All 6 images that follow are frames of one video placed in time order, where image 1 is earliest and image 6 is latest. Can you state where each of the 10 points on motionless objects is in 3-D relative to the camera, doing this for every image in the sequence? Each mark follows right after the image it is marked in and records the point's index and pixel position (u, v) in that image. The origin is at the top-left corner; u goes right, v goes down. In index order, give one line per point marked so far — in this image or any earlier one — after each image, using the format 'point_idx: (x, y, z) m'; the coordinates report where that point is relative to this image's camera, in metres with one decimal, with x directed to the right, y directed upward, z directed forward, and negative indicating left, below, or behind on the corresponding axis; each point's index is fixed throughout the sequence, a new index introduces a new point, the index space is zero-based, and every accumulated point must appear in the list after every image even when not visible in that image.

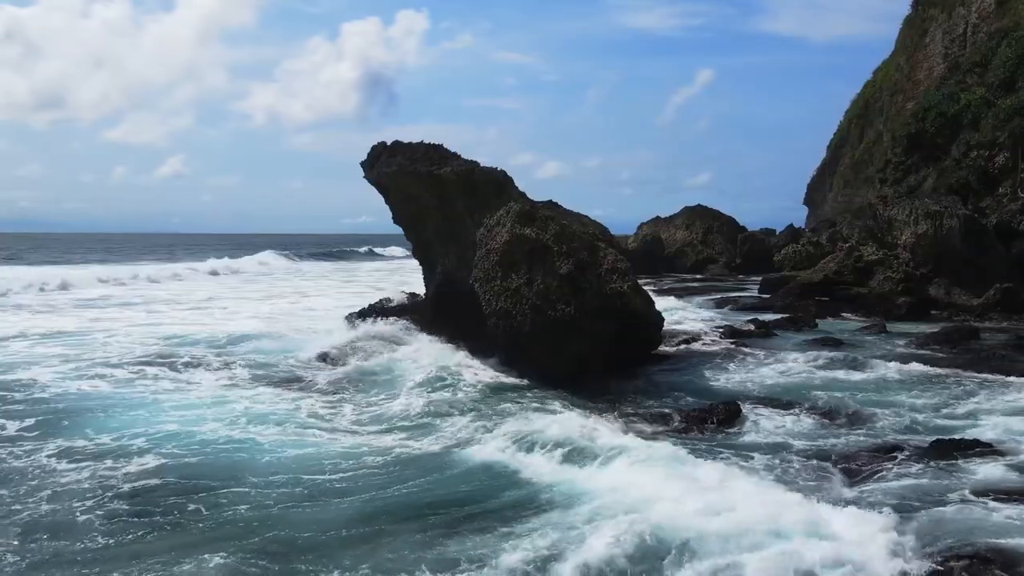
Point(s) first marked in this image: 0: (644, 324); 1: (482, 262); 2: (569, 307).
0: (+2.4, -0.6, +14.0) m
1: (-0.6, +0.5, +14.3) m
2: (+1.0, -0.3, +13.1) m
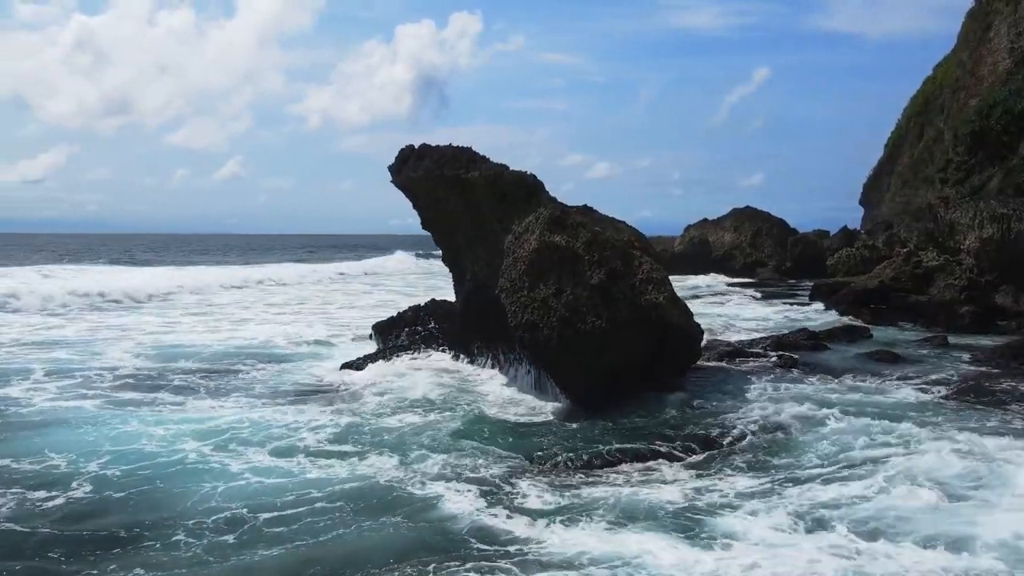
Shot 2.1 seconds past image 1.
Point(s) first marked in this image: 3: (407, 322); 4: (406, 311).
0: (+2.9, -0.8, +13.1) m
1: (-0.1, +0.3, +13.6) m
2: (+1.4, -0.5, +12.3) m
3: (-2.2, -0.7, +16.5) m
4: (-2.2, -0.5, +16.8) m
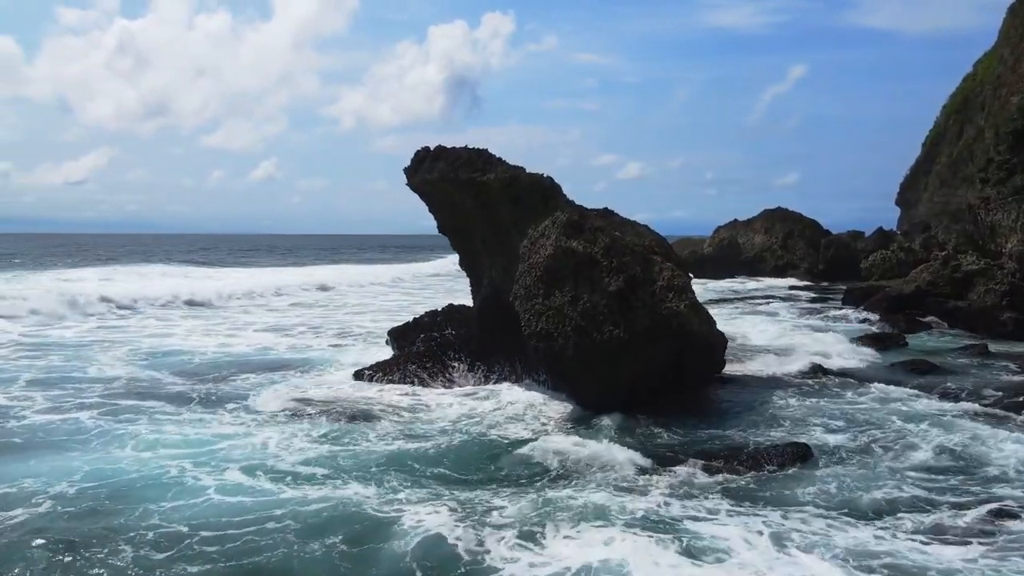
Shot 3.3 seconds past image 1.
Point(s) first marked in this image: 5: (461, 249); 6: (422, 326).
0: (+3.1, -1.0, +12.5) m
1: (+0.2, +0.2, +13.1) m
2: (+1.6, -0.6, +11.8) m
3: (-1.9, -0.8, +16.1) m
4: (-1.9, -0.6, +16.4) m
5: (-1.1, +0.8, +16.4) m
6: (-1.9, -0.8, +16.3) m
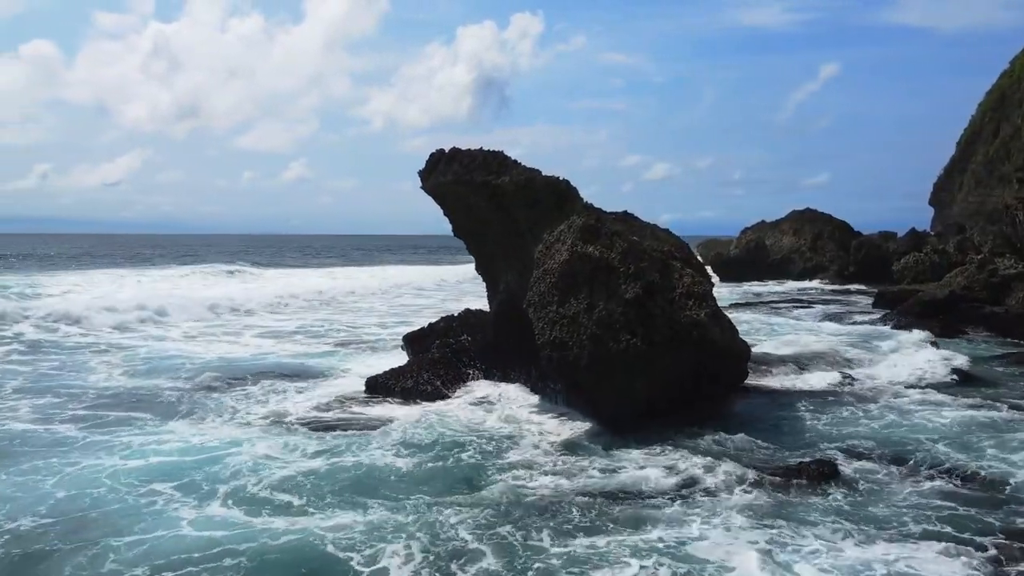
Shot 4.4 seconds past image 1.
0: (+3.3, -1.1, +12.0) m
1: (+0.4, +0.1, +12.7) m
2: (+1.8, -0.7, +11.3) m
3: (-1.5, -0.9, +15.8) m
4: (-1.5, -0.7, +16.1) m
5: (-0.7, +0.7, +16.0) m
6: (-1.6, -0.9, +15.9) m
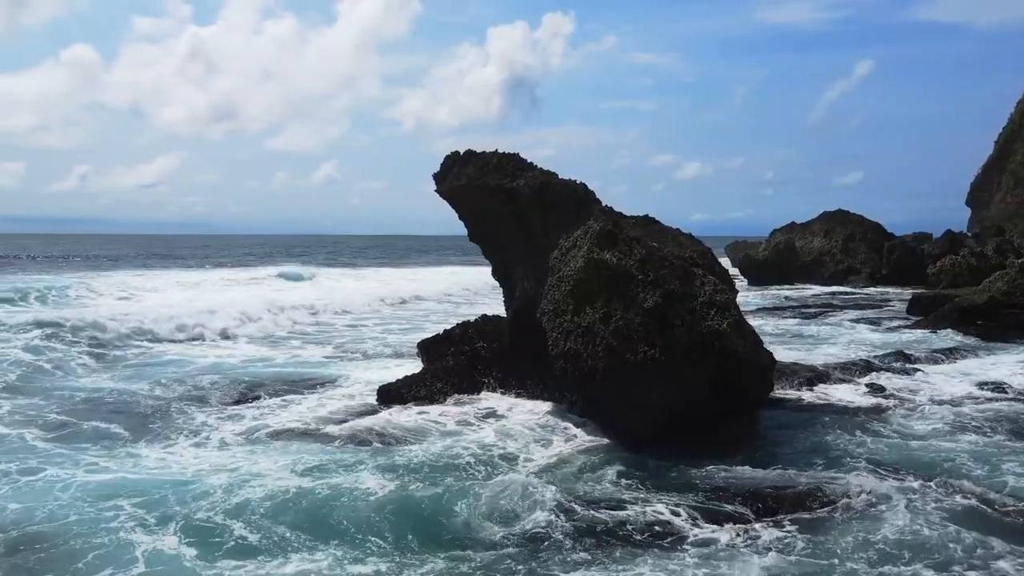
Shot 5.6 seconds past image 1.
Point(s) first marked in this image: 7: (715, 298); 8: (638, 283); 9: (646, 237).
0: (+3.5, -1.2, +11.4) m
1: (+0.6, -0.1, +12.2) m
2: (+1.9, -0.8, +10.8) m
3: (-1.2, -1.0, +15.4) m
4: (-1.2, -0.8, +15.7) m
5: (-0.4, +0.6, +15.6) m
6: (-1.2, -1.0, +15.5) m
7: (+3.0, -0.2, +11.4) m
8: (+1.8, +0.1, +11.3) m
9: (+2.1, +0.8, +12.3) m
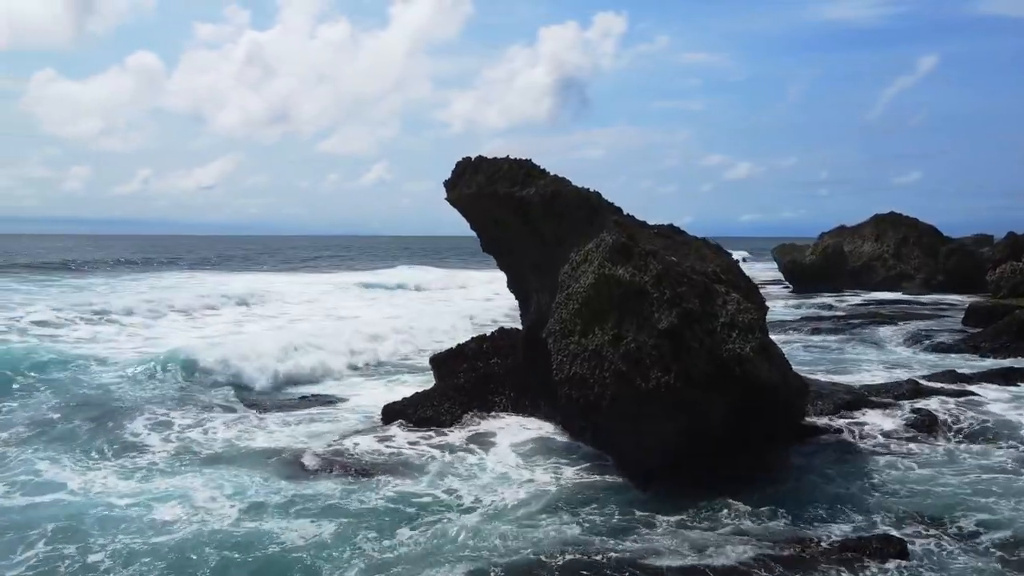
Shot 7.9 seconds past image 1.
0: (+3.5, -1.5, +10.3) m
1: (+0.7, -0.3, +11.3) m
2: (+1.9, -1.1, +9.8) m
3: (-0.9, -1.3, +14.5) m
4: (-0.9, -1.1, +14.8) m
5: (-0.1, +0.3, +14.7) m
6: (-1.0, -1.2, +14.7) m
7: (+3.0, -0.4, +10.3) m
8: (+1.8, -0.2, +10.3) m
9: (+2.2, +0.6, +11.3) m
